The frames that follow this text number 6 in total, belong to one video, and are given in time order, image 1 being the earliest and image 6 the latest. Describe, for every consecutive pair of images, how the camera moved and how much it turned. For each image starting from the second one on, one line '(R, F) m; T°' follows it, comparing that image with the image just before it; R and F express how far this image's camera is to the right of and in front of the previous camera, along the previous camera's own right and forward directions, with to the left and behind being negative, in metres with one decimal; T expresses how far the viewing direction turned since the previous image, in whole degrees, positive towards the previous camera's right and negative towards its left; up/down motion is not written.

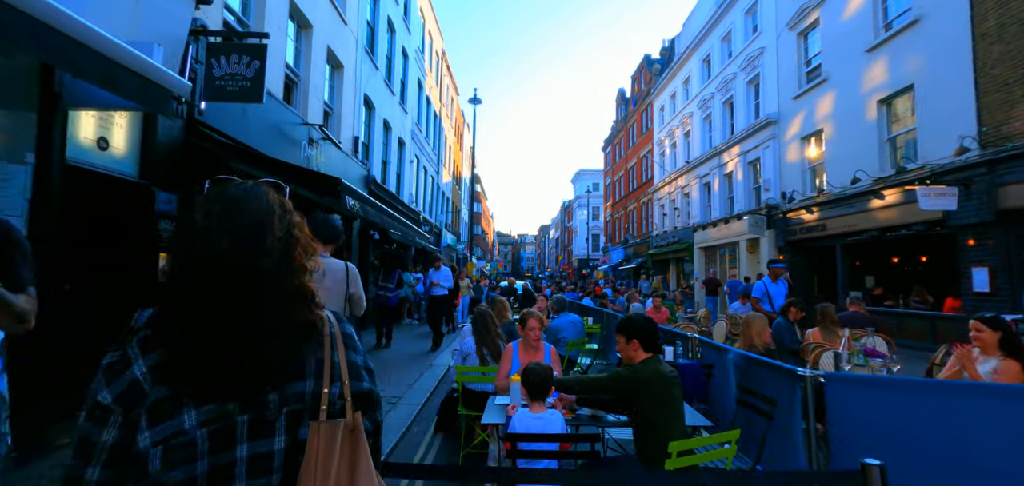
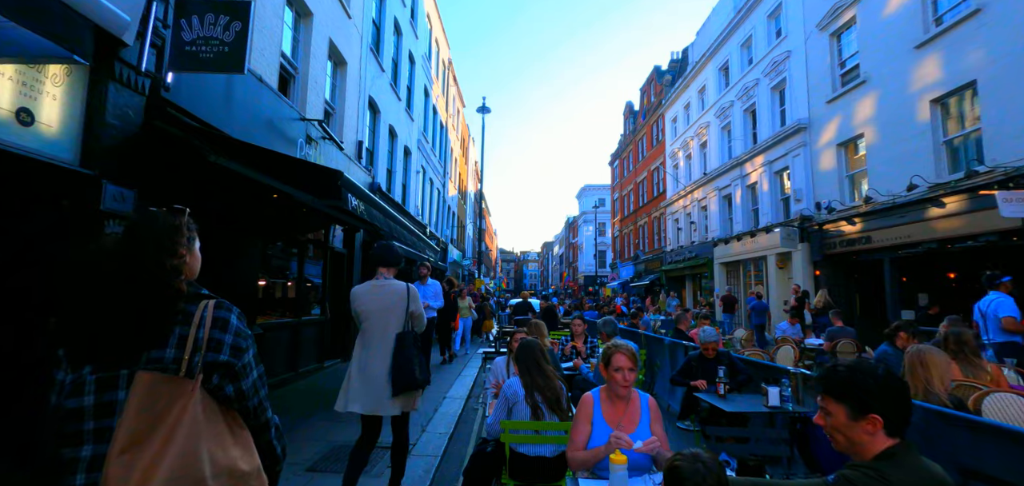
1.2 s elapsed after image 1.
(-0.4, +1.2) m; 0°
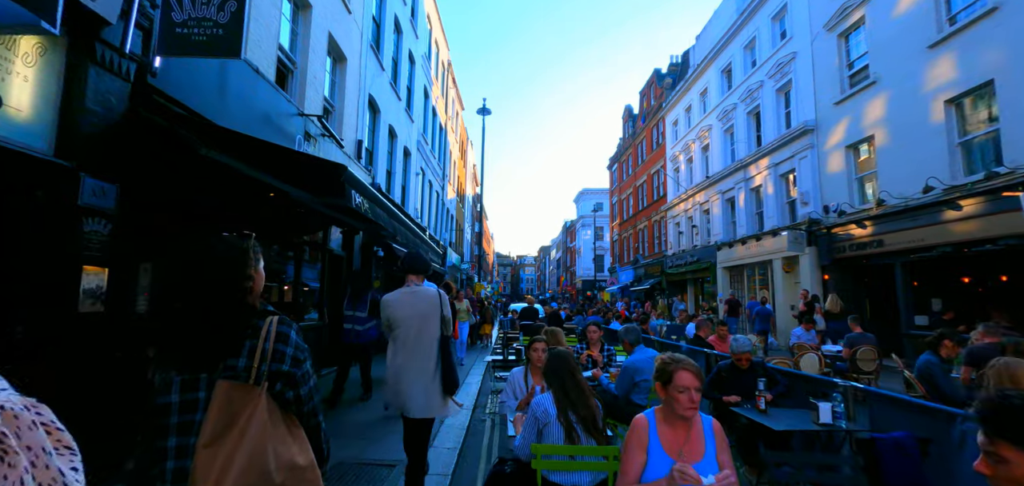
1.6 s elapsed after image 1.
(-0.2, +0.4) m; 0°
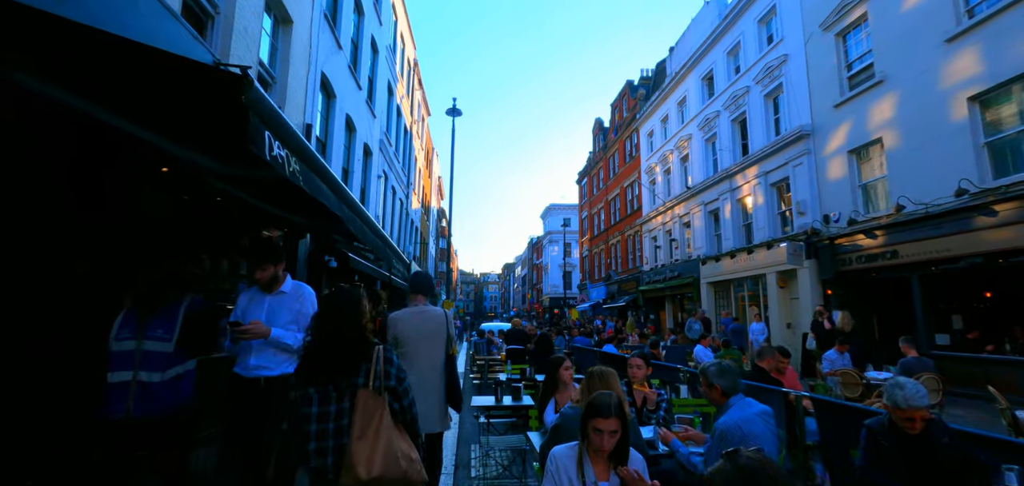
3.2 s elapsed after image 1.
(-0.4, +1.9) m; +5°
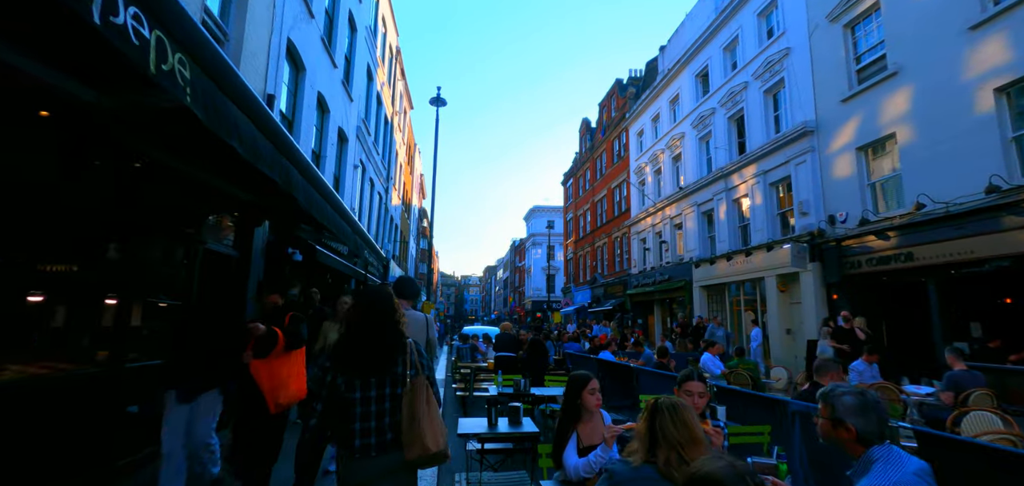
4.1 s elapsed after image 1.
(-0.2, +1.1) m; +2°
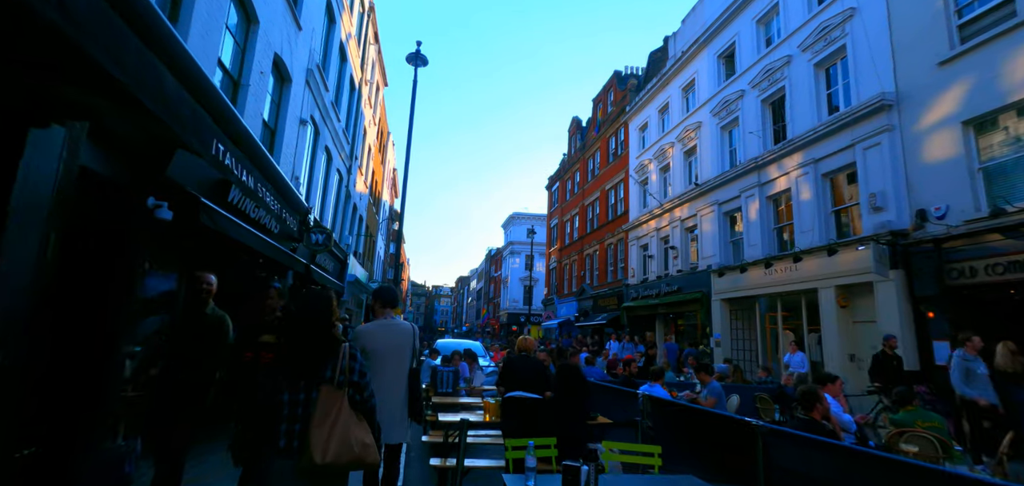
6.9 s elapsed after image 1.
(-0.5, +3.6) m; +3°
